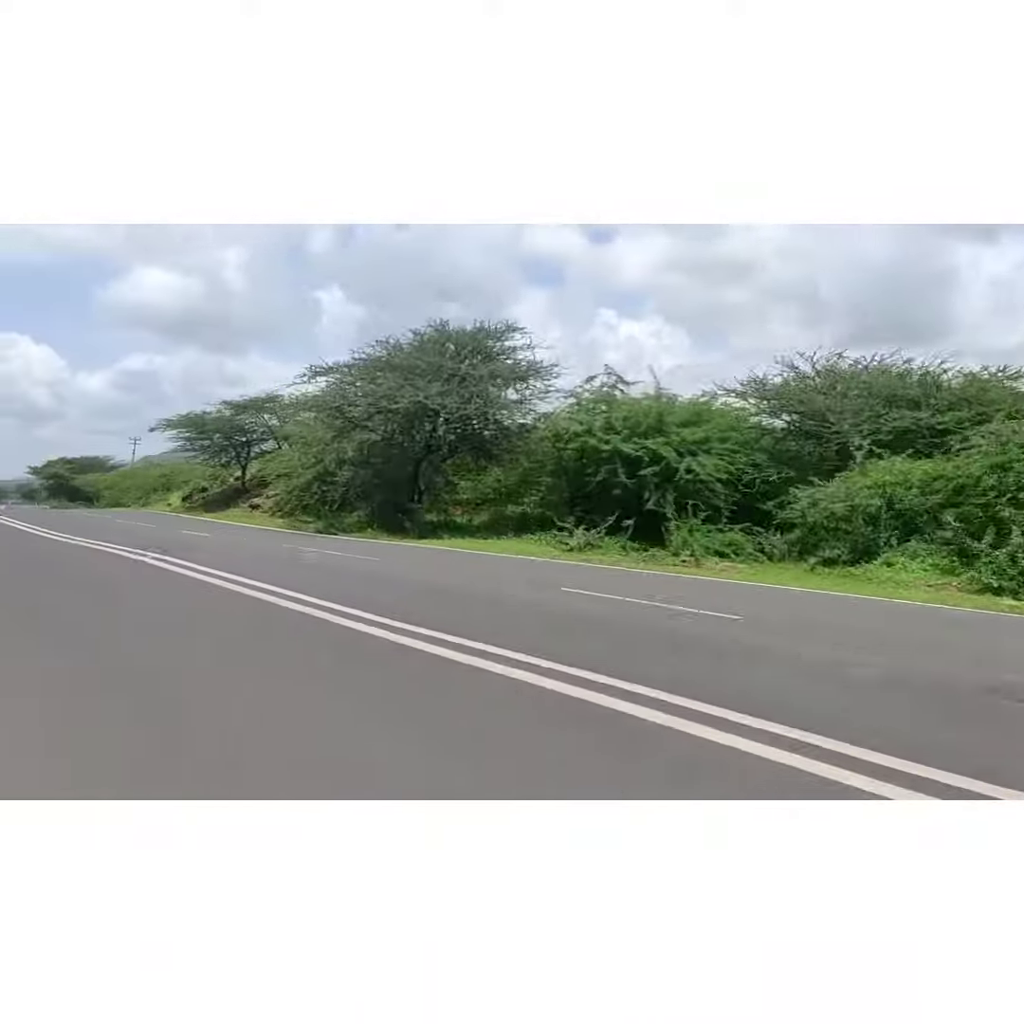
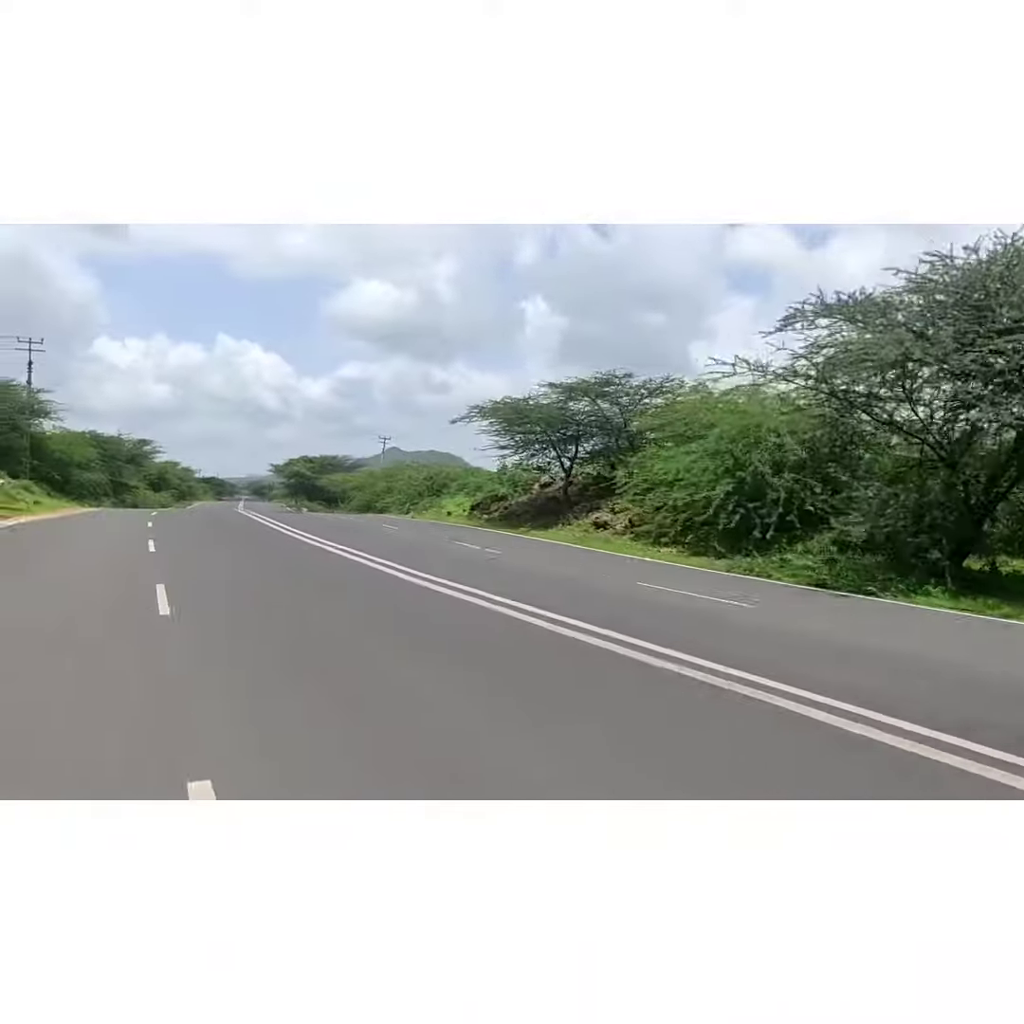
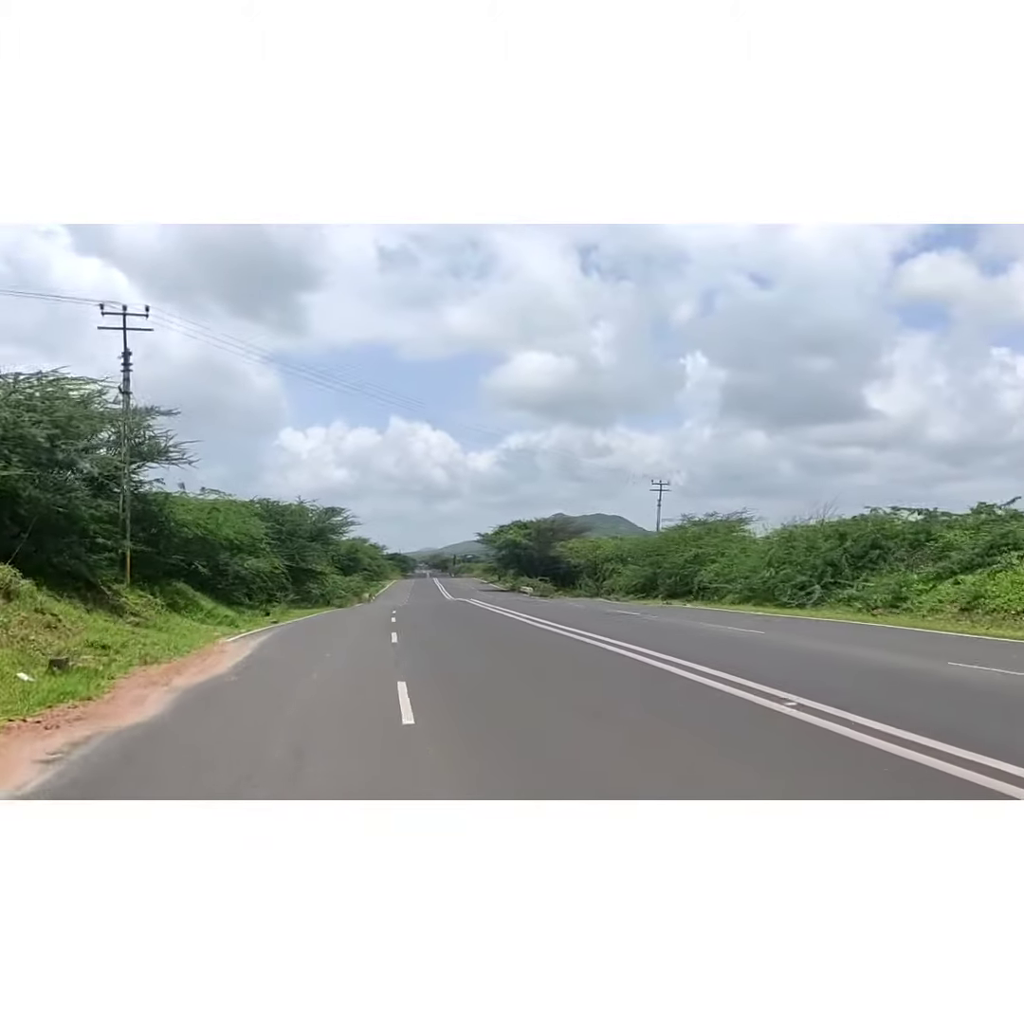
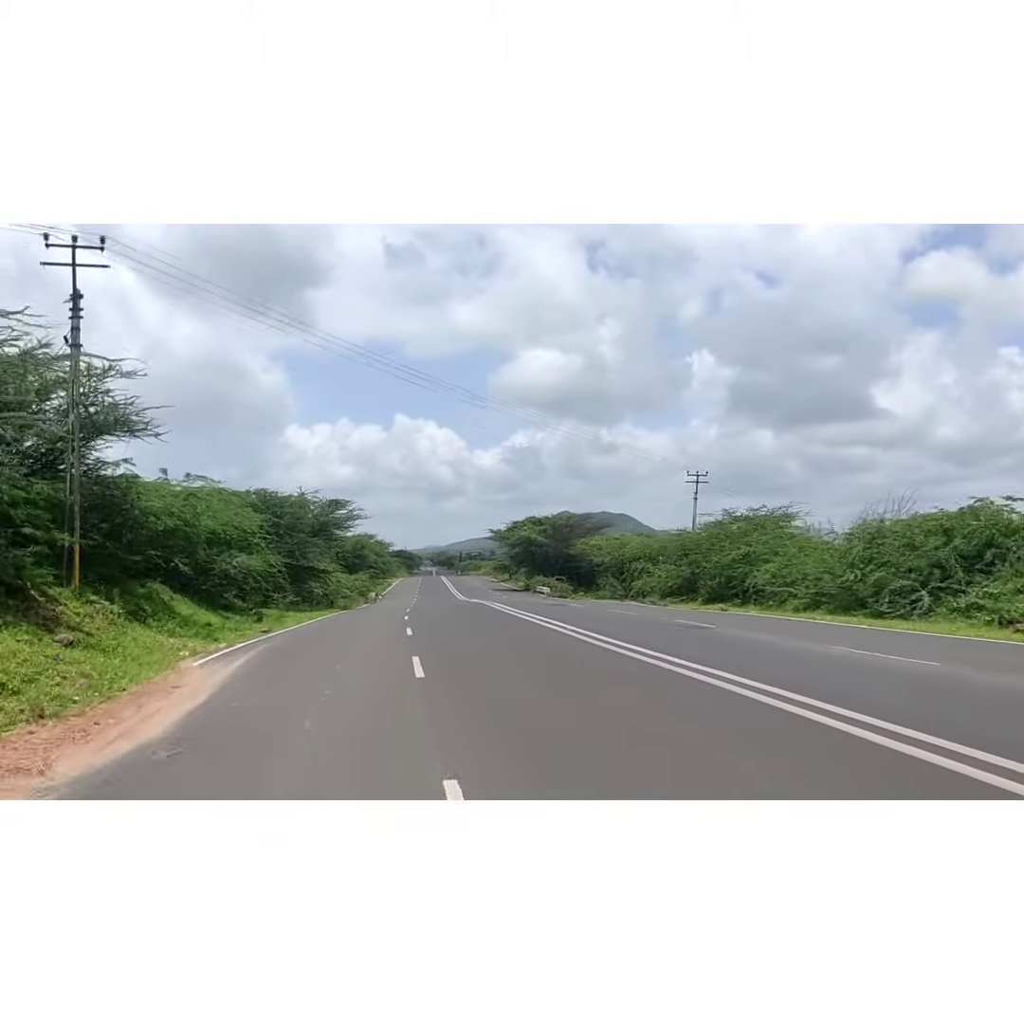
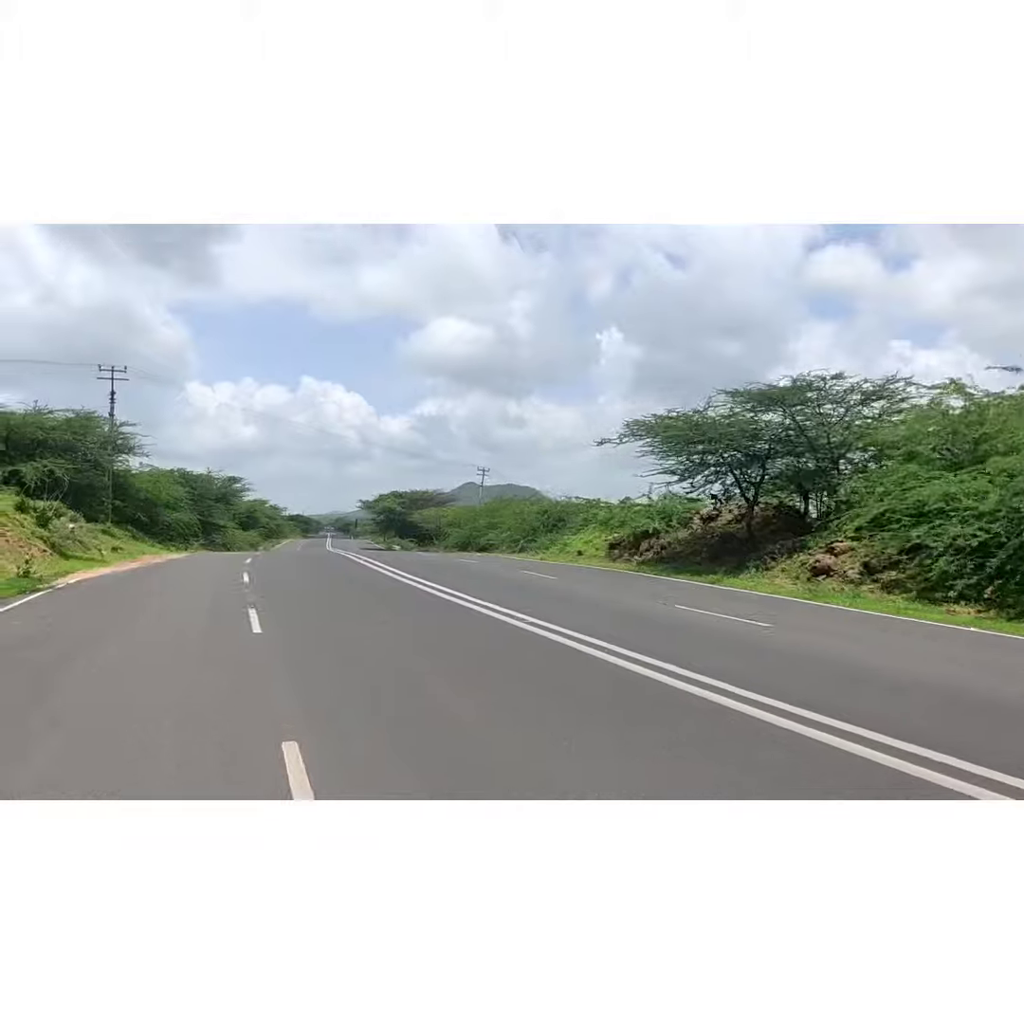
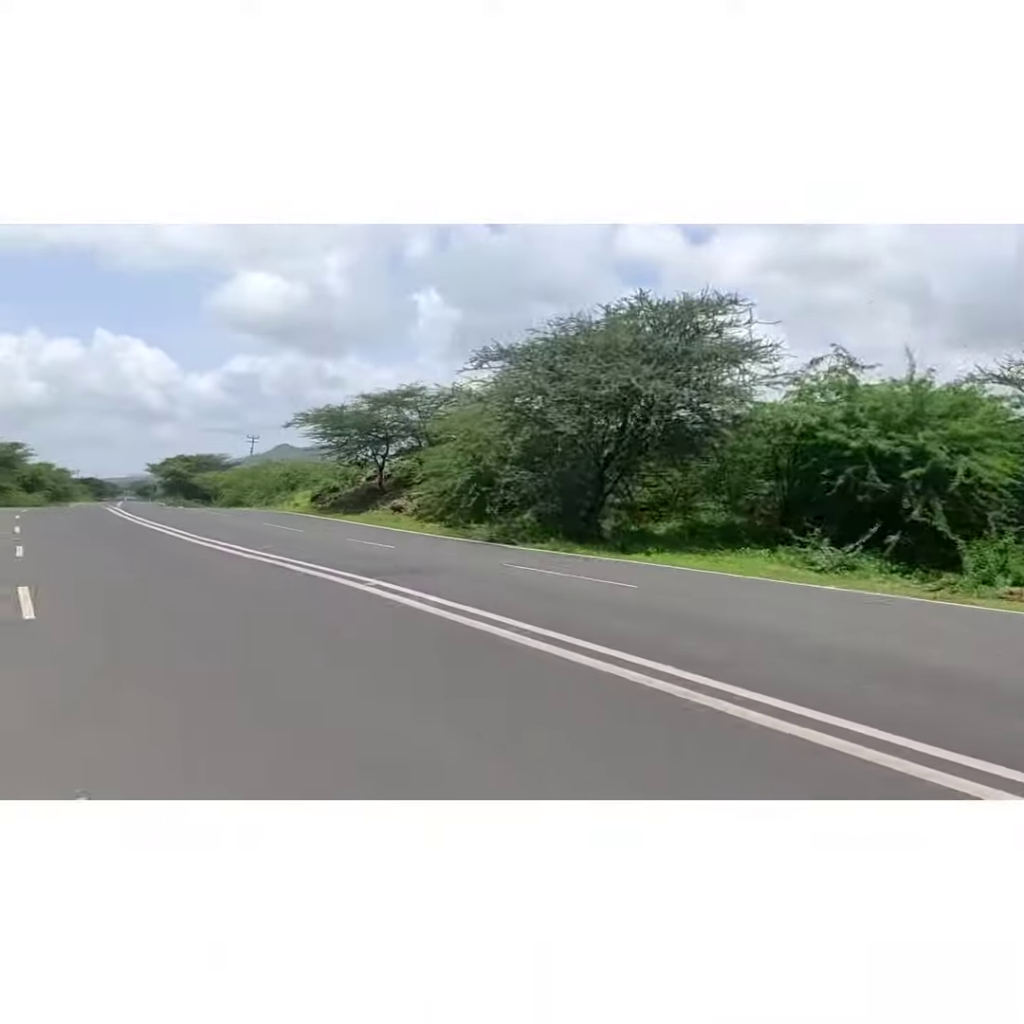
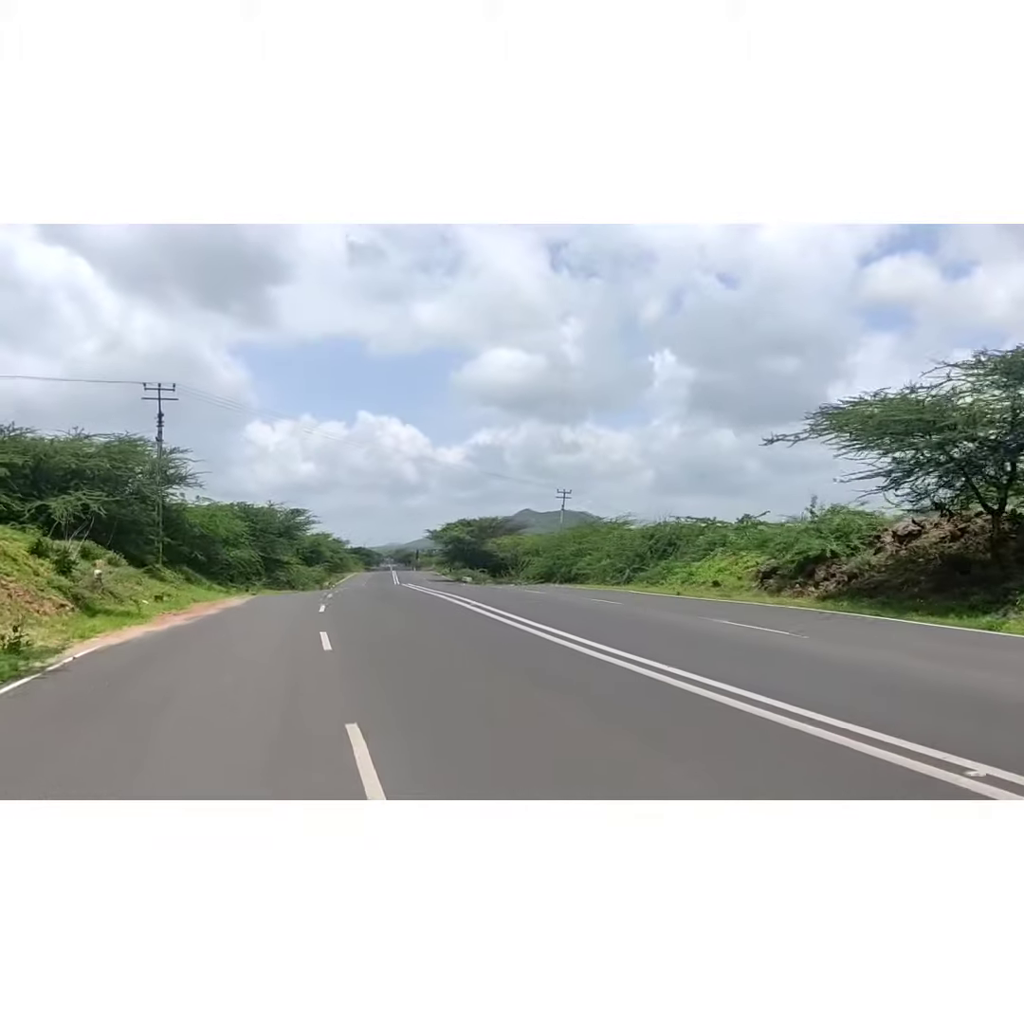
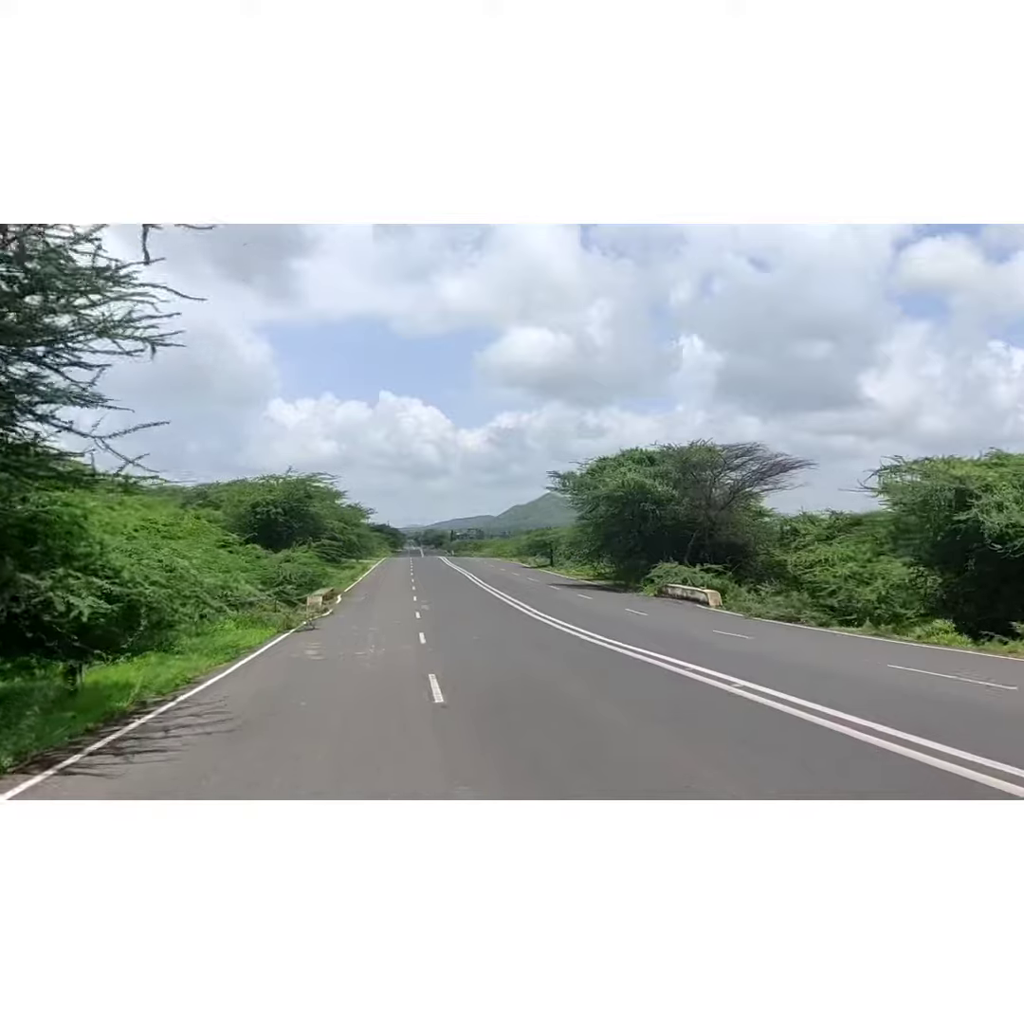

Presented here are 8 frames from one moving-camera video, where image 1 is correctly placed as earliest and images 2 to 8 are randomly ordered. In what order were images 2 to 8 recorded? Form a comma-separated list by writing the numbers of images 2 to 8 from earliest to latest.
6, 2, 5, 7, 3, 4, 8
